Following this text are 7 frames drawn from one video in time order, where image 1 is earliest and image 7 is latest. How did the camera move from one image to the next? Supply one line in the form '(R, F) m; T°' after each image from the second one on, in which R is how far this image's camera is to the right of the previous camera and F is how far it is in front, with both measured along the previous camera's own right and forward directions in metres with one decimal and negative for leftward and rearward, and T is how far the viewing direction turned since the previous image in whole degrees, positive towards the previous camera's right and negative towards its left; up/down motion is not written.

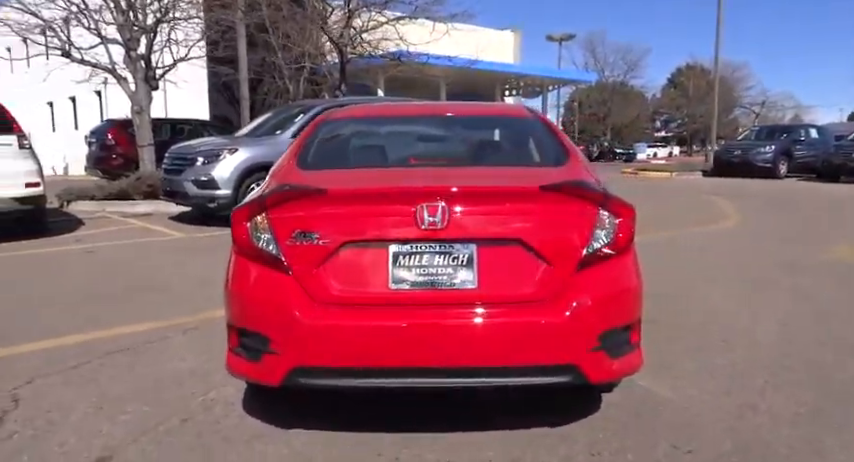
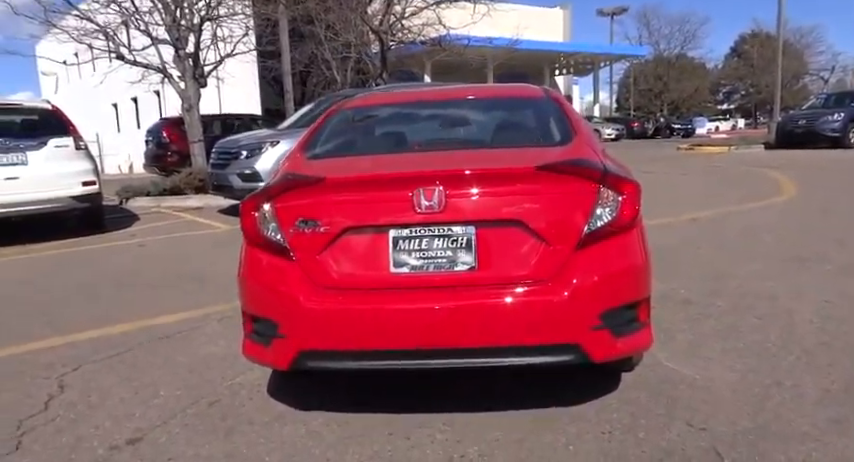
(+0.2, 0.0) m; -5°
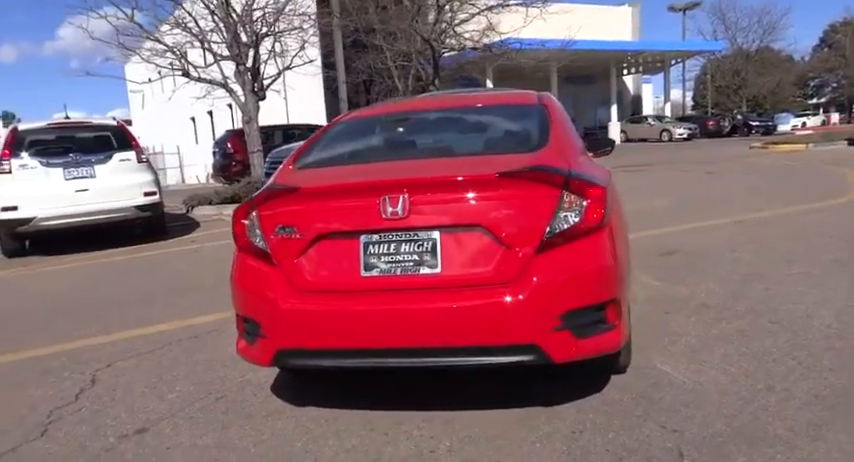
(+0.4, -0.1) m; -6°
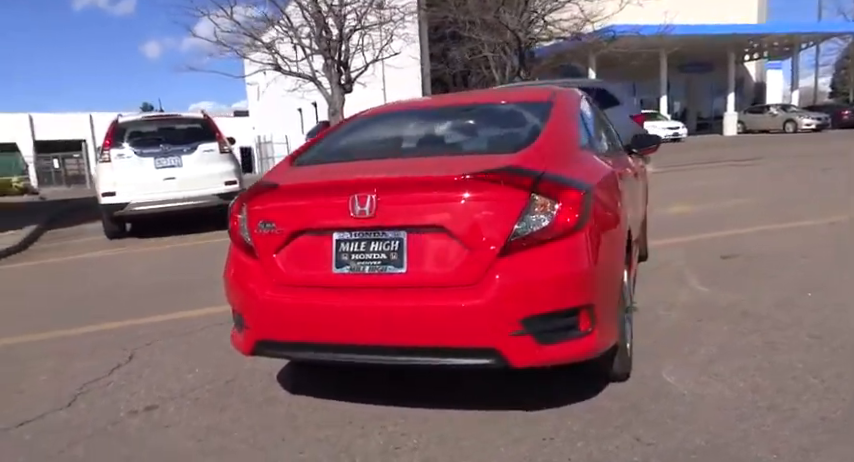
(+0.6, 0.0) m; -9°
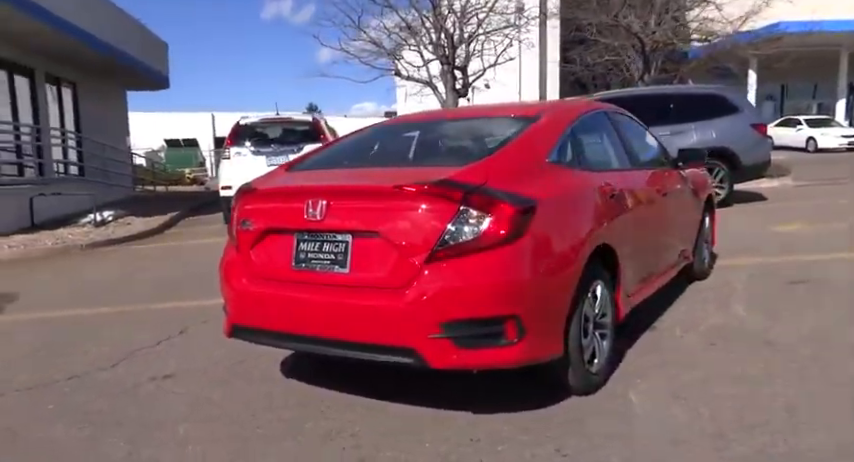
(+0.9, -0.1) m; -13°
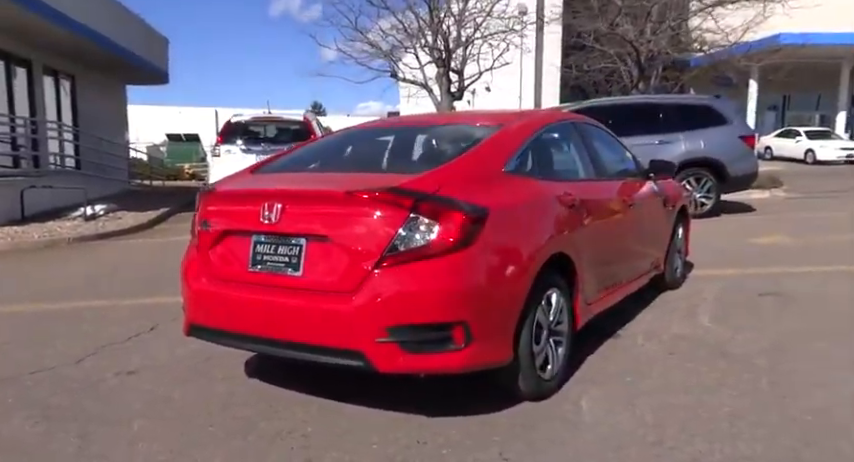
(+0.2, -0.1) m; 0°
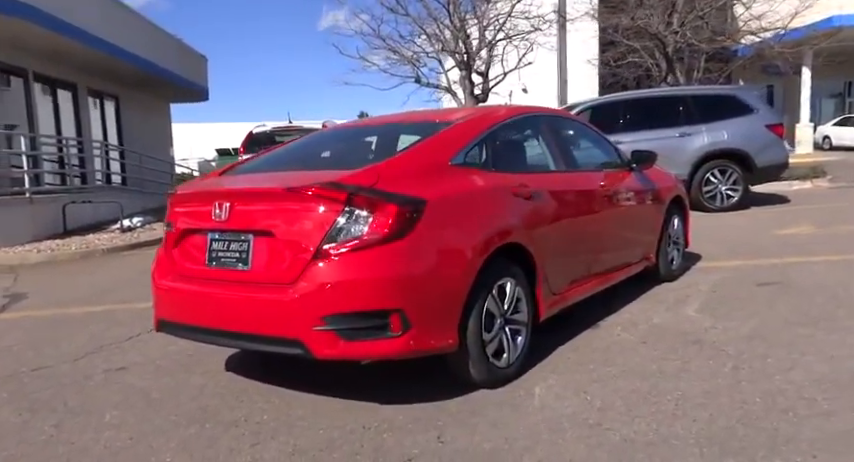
(+0.5, -0.1) m; -4°
